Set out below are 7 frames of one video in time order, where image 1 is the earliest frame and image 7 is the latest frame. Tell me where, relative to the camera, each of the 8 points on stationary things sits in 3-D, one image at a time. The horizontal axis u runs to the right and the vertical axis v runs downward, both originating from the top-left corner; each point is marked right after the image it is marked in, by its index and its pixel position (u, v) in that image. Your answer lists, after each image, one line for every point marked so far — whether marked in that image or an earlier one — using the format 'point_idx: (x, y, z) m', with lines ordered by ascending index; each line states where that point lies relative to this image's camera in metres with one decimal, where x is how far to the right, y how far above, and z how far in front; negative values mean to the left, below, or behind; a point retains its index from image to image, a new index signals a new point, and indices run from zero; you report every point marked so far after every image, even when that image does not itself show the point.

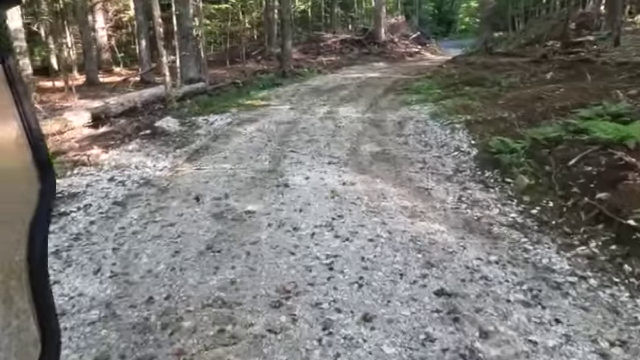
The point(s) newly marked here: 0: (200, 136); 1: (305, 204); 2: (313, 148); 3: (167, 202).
0: (-3.5, +1.3, +13.8) m
1: (-0.2, -0.4, +7.3) m
2: (-0.2, +0.8, +11.3) m
3: (-2.7, -0.4, +8.1) m
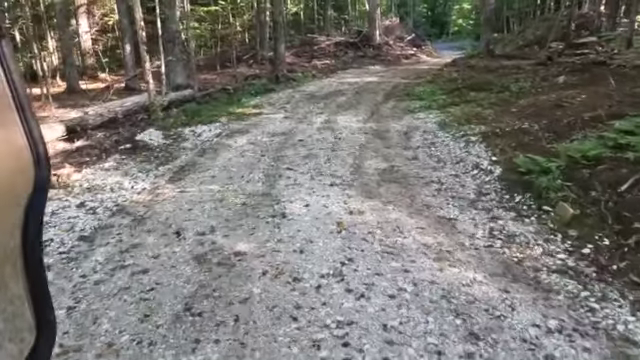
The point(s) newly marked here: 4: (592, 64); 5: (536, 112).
0: (-3.6, +0.8, +12.5) m
1: (-0.2, -0.8, +6.1) m
2: (-0.2, +0.3, +10.1) m
3: (-2.6, -0.9, +6.8) m
4: (+10.0, +4.2, +17.1) m
5: (+5.4, +1.7, +11.7) m
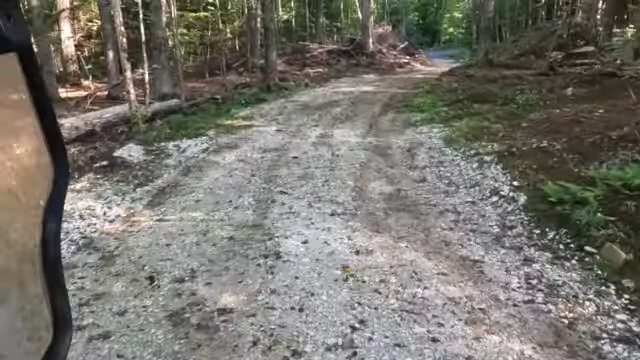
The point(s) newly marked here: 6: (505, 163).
0: (-3.7, +0.3, +11.3) m
1: (-0.1, -1.2, +5.0) m
2: (-0.2, -0.2, +9.0) m
3: (-2.6, -1.3, +5.7) m
4: (+9.8, +3.6, +16.3) m
5: (+5.3, +1.2, +10.8) m
6: (+3.5, +0.3, +8.8) m
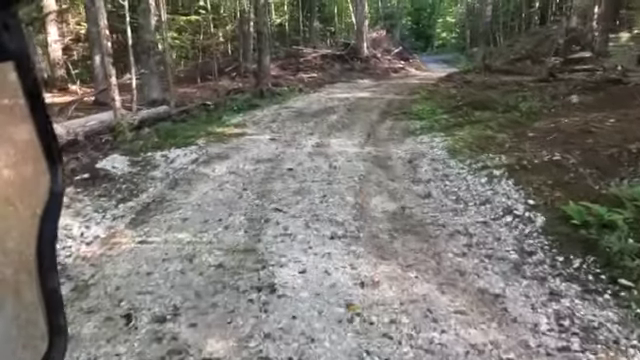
0: (-3.8, 0.0, +10.6) m
1: (-0.1, -1.5, +4.3) m
2: (-0.3, -0.4, +8.3) m
3: (-2.6, -1.5, +5.0) m
4: (+9.6, +3.3, +15.8) m
5: (+5.2, +0.9, +10.2) m
6: (+3.4, 0.0, +8.2) m
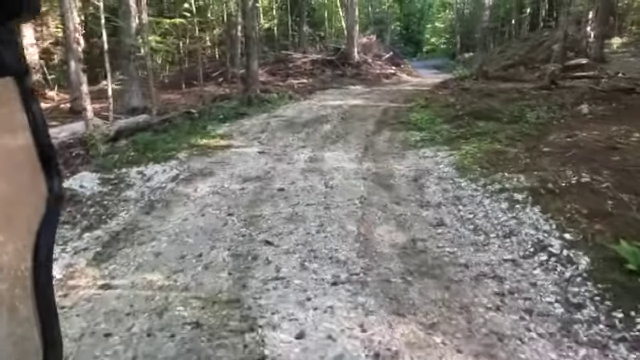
0: (-3.9, -0.5, +9.4) m
1: (-0.1, -1.9, +3.1) m
2: (-0.3, -0.9, +7.2) m
3: (-2.6, -1.9, +3.7) m
4: (+9.4, +2.8, +14.9) m
5: (+5.1, +0.5, +9.2) m
6: (+3.4, -0.4, +7.1) m
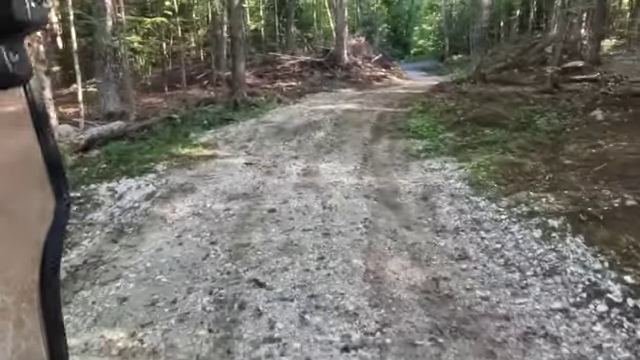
0: (-3.9, -0.8, +8.0) m
1: (+0.1, -2.2, +1.9) m
2: (-0.3, -1.2, +5.9) m
3: (-2.5, -2.3, +2.4) m
4: (+9.2, +2.5, +14.0) m
5: (+5.1, +0.2, +8.1) m
6: (+3.4, -0.7, +6.0) m
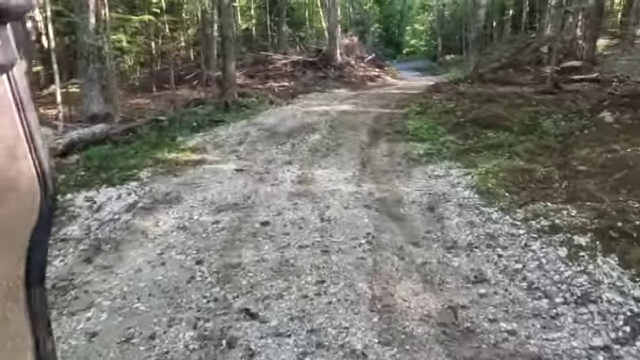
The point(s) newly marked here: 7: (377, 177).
0: (-3.9, -1.0, +7.2) m
1: (+0.1, -2.3, +1.2) m
2: (-0.3, -1.4, +5.2) m
3: (-2.4, -2.4, +1.7) m
4: (+9.0, +2.4, +13.4) m
5: (+5.1, 0.0, +7.4) m
6: (+3.4, -0.9, +5.3) m
7: (+1.2, +0.1, +10.0) m
